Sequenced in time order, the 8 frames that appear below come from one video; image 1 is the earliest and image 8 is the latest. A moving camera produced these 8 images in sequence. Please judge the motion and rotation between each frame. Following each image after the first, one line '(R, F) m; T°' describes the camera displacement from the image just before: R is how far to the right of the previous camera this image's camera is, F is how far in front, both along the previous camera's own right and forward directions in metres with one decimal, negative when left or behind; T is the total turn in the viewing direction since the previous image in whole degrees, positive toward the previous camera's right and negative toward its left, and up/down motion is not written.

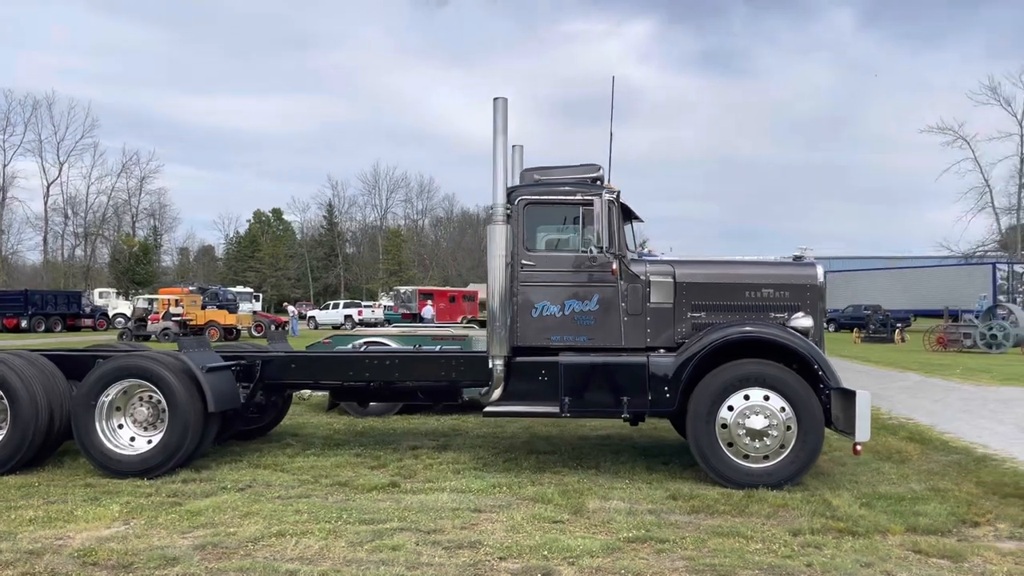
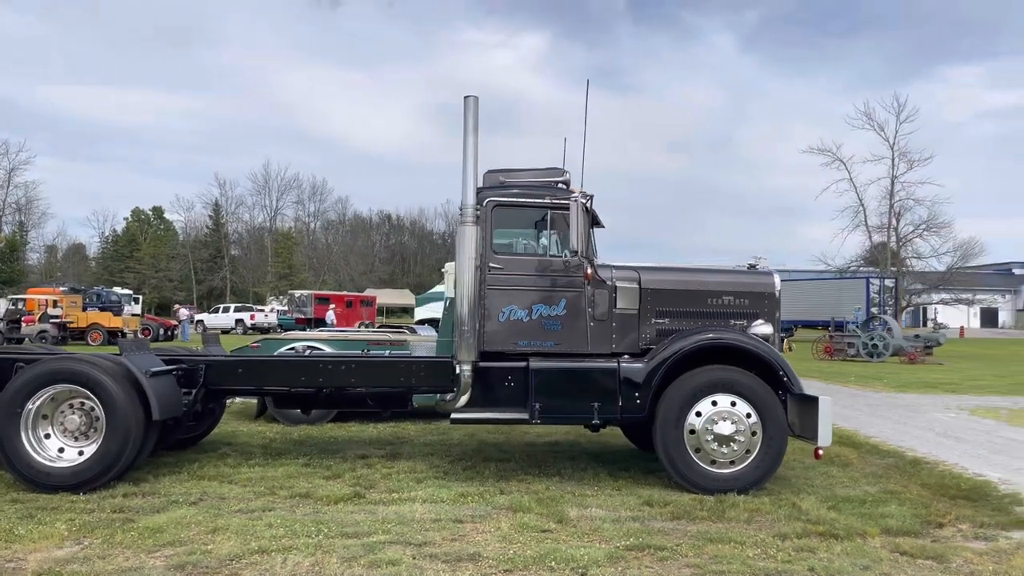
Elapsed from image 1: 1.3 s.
(-0.6, +0.2) m; +8°
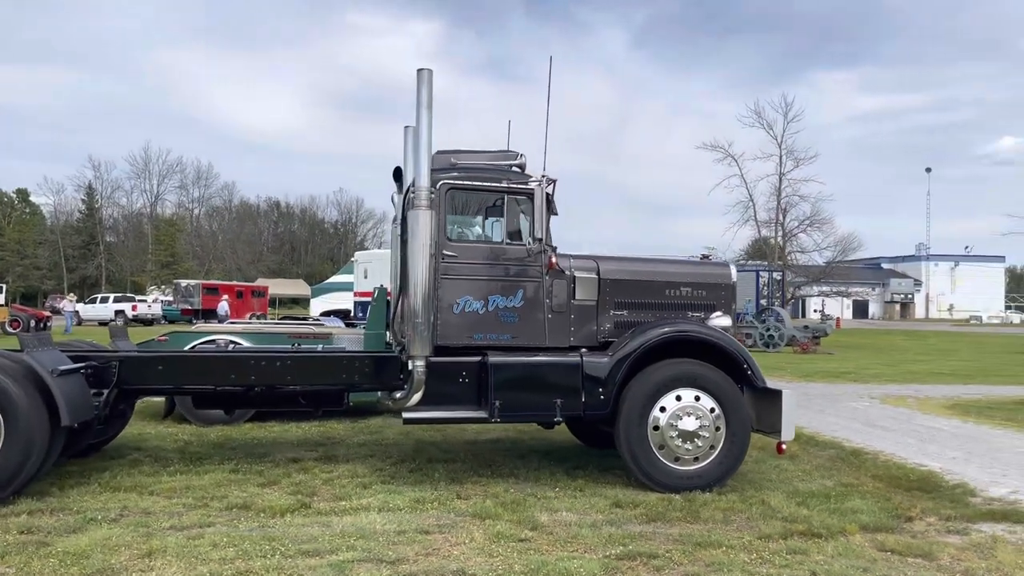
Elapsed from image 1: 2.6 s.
(-0.5, +0.4) m; +8°
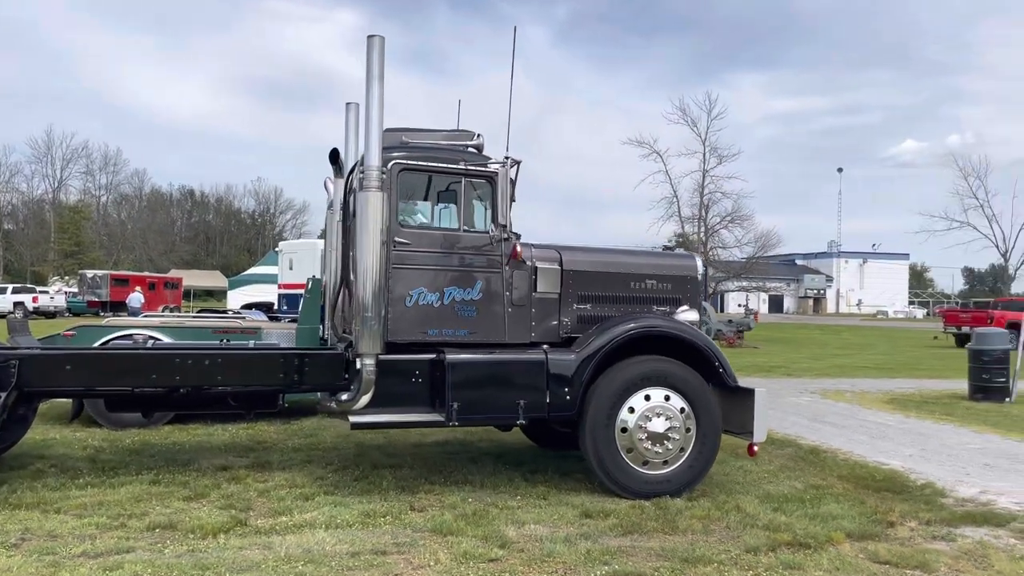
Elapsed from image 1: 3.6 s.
(-0.2, +0.5) m; +5°
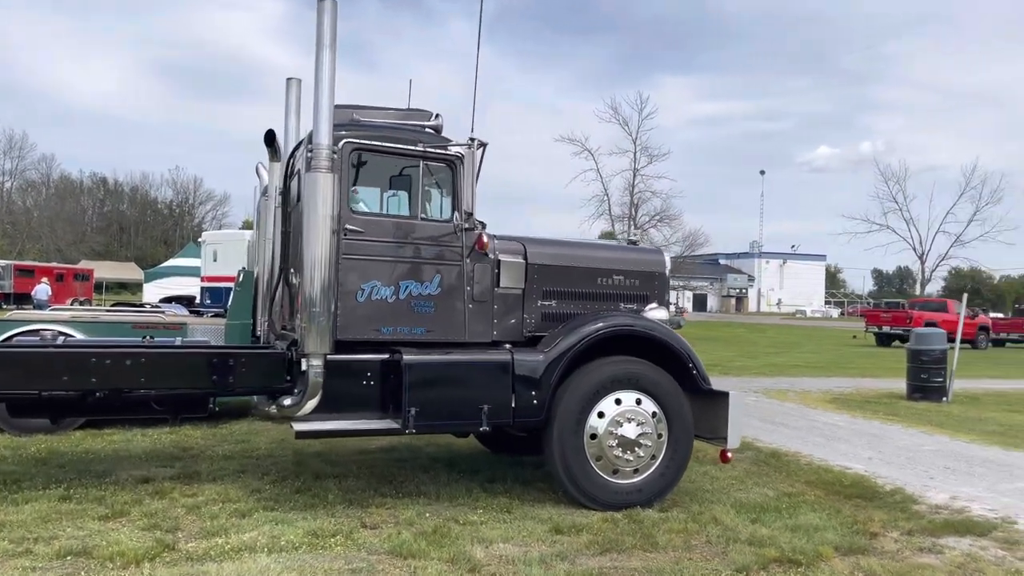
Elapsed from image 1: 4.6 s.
(-0.2, +0.5) m; +5°
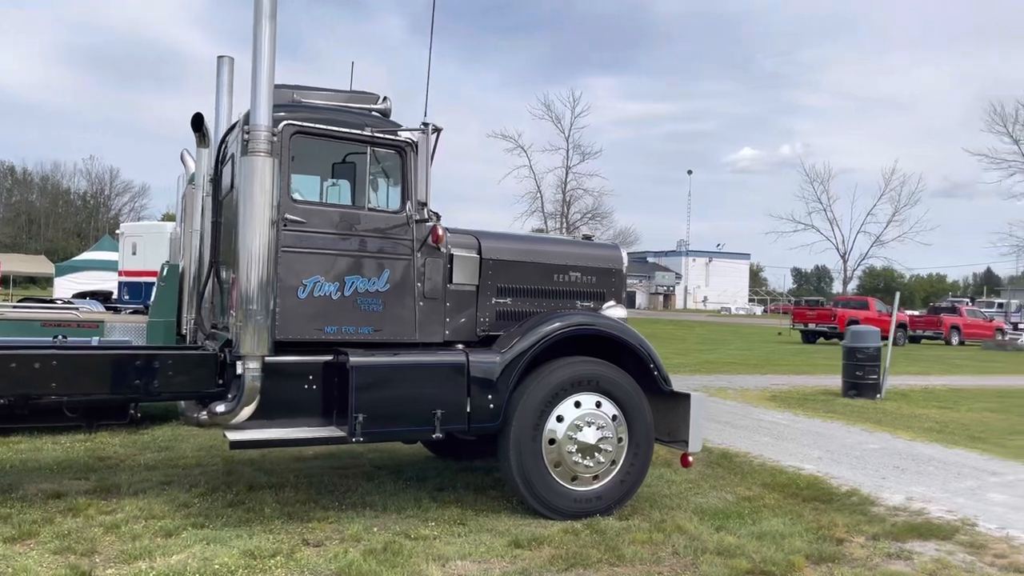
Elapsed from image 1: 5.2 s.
(-0.1, +0.3) m; +5°
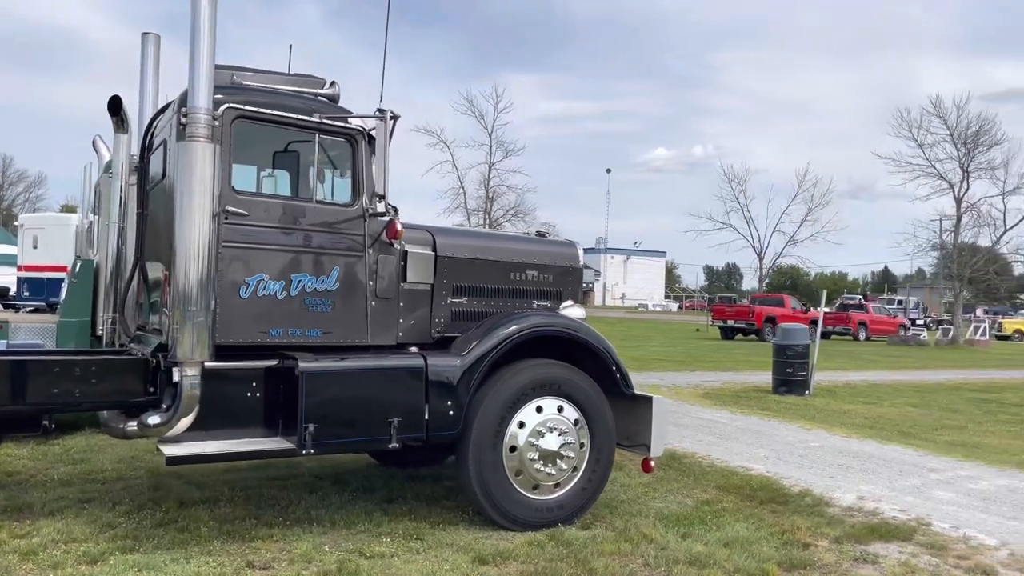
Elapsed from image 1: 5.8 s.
(-0.2, +0.3) m; +6°
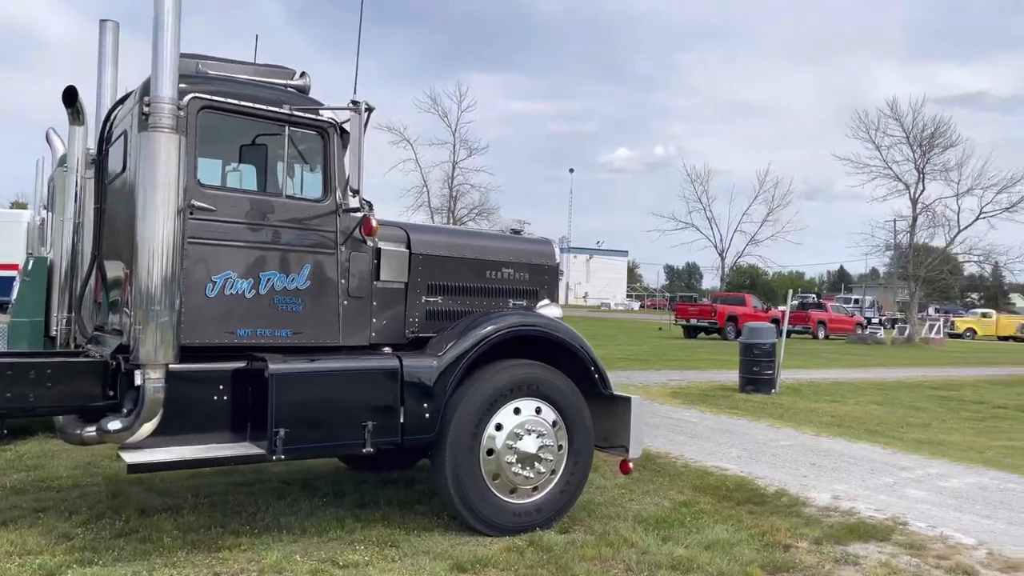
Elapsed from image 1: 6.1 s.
(-0.1, +0.1) m; +3°
